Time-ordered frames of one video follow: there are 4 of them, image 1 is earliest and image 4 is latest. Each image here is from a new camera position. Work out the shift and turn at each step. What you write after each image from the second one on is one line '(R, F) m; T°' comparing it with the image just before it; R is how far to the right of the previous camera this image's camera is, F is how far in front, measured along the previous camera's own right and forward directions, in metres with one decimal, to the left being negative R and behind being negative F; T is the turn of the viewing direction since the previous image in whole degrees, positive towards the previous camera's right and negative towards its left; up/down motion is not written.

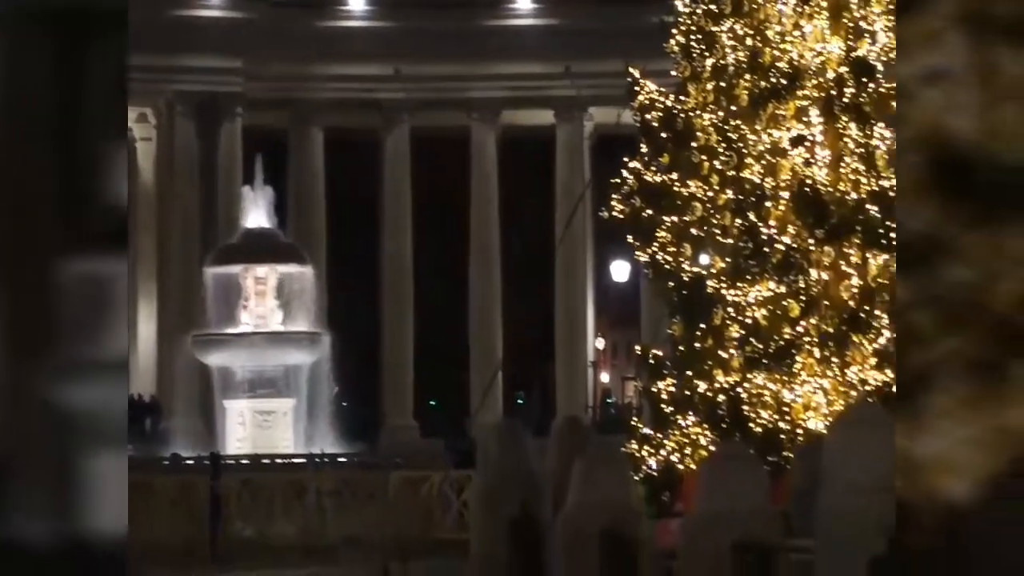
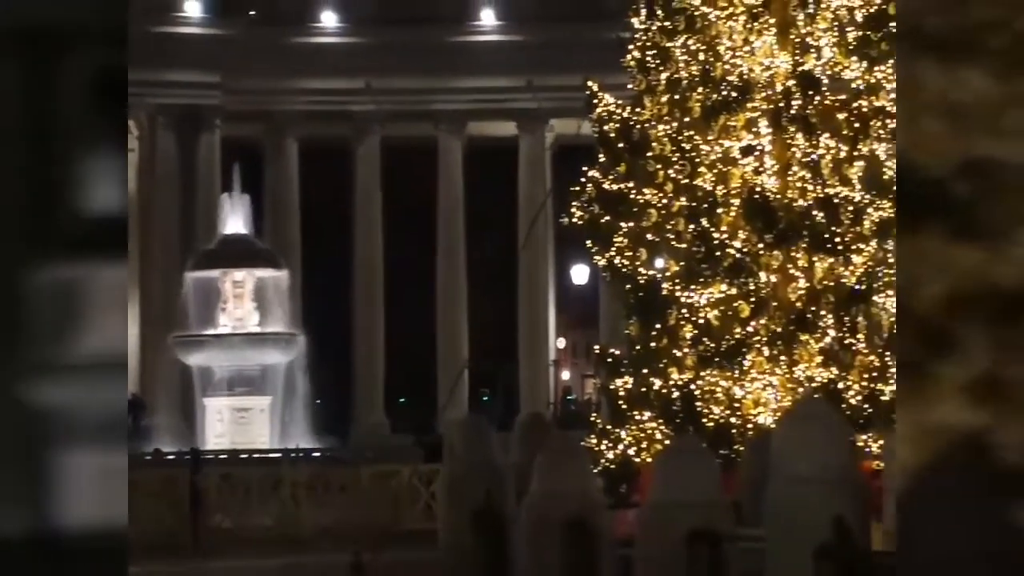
(0.0, -0.5) m; 0°
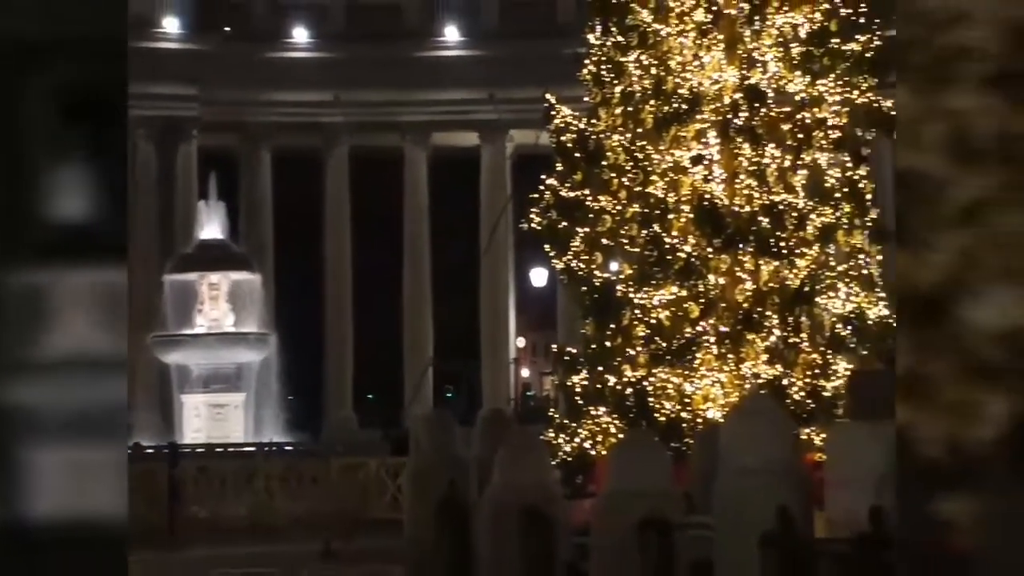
(0.0, -0.6) m; +1°
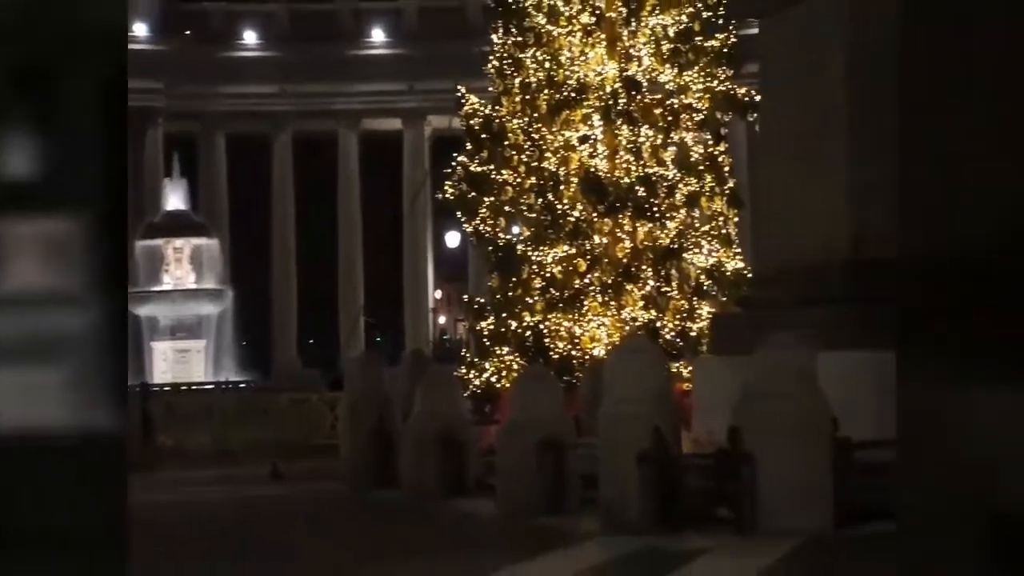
(+0.2, -2.0) m; +1°
